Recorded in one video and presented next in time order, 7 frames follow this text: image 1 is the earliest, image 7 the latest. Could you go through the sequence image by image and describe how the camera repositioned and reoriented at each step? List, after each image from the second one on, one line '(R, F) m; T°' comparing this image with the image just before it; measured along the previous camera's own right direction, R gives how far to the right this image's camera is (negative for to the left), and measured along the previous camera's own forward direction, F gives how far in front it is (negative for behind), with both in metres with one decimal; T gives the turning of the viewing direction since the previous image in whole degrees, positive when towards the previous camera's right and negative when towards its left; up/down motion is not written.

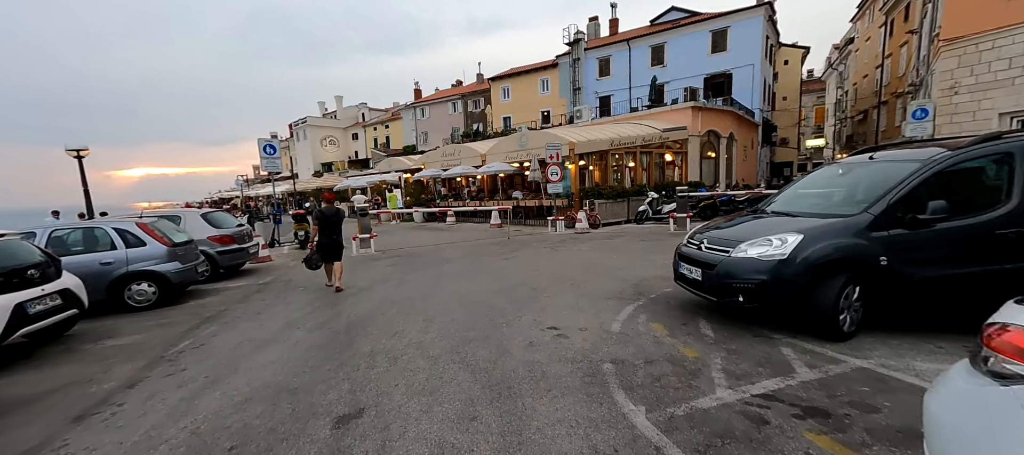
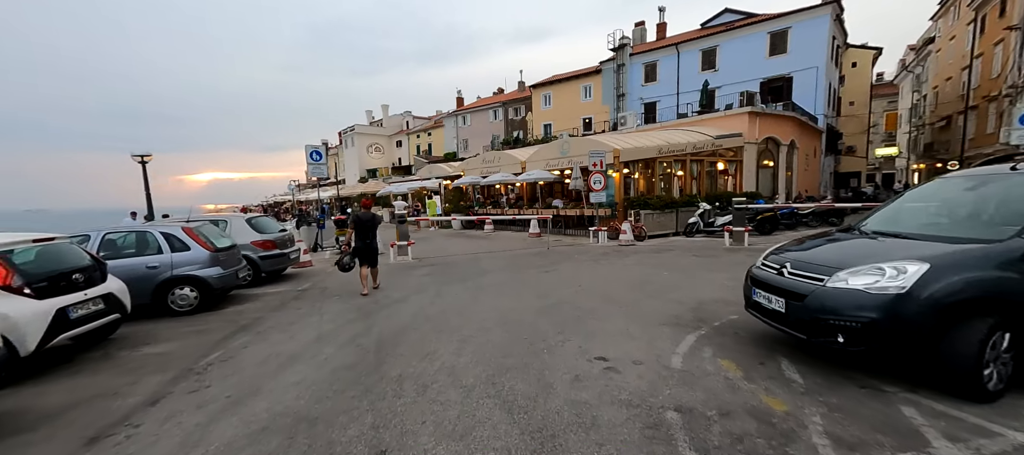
(-0.1, +0.4) m; -5°
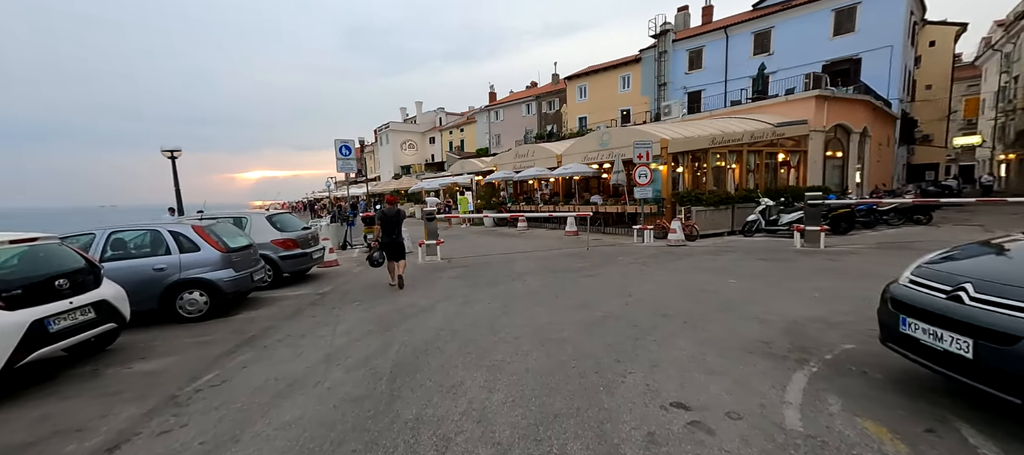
(-0.1, +0.9) m; -4°
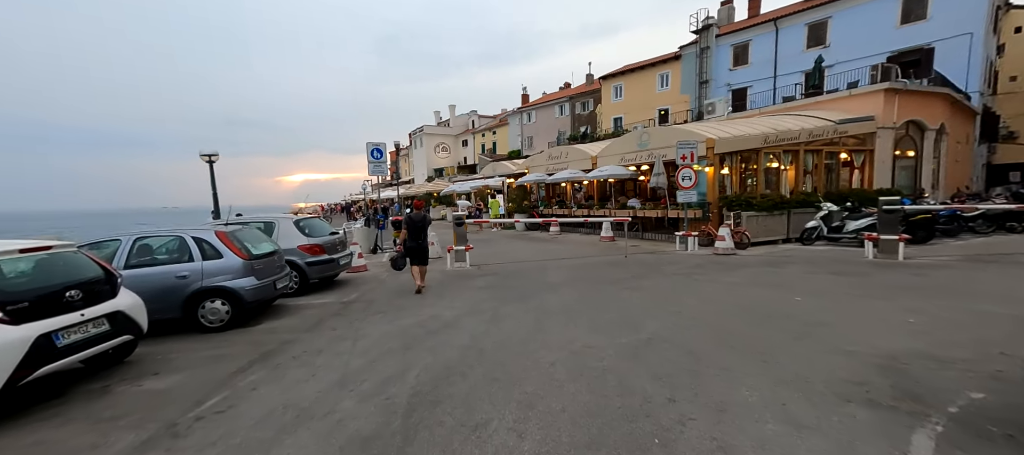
(0.0, +0.5) m; -4°
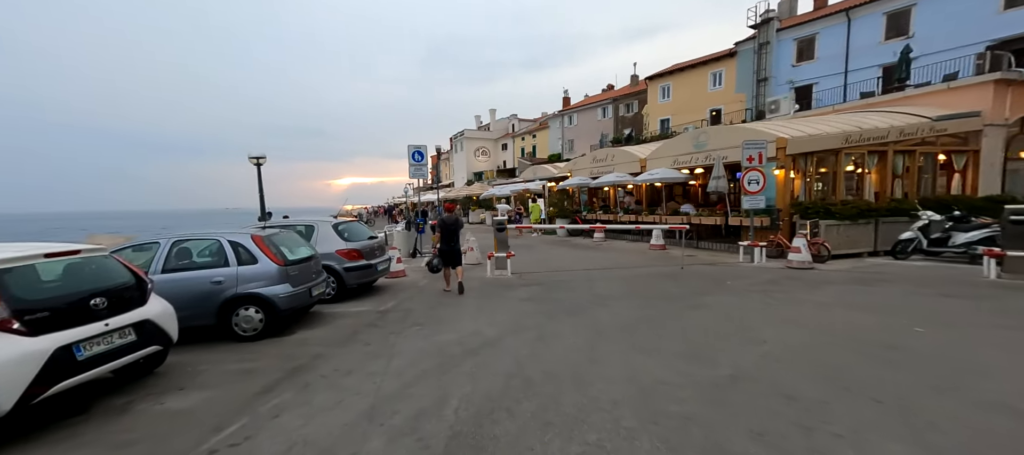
(-0.2, +0.6) m; -5°
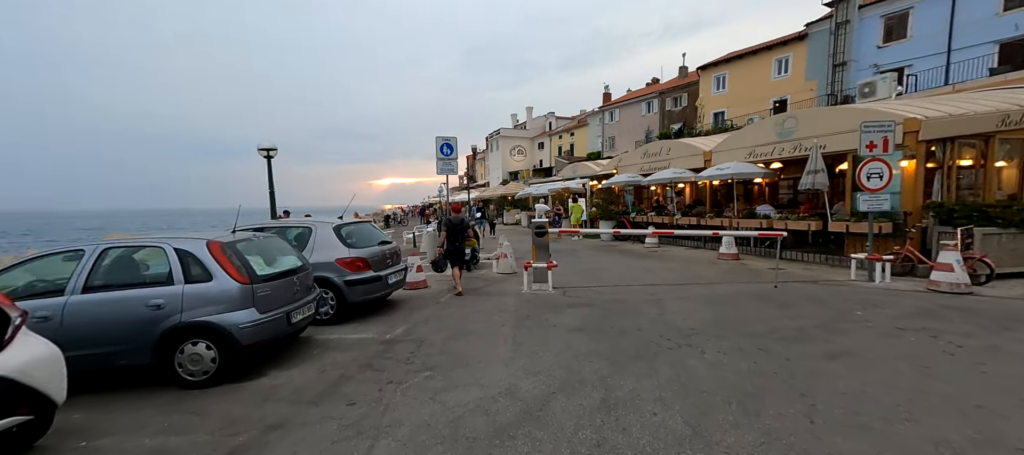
(-0.2, +1.8) m; -5°
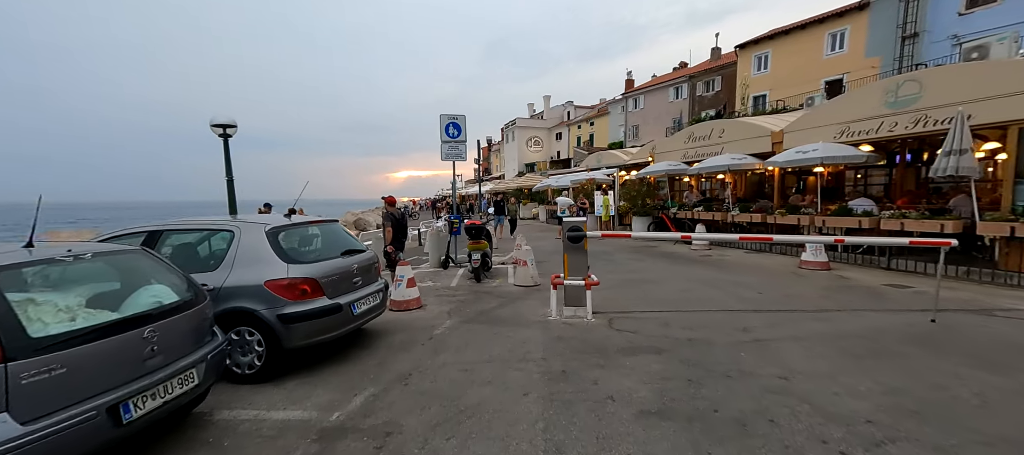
(-0.1, +2.3) m; -2°
